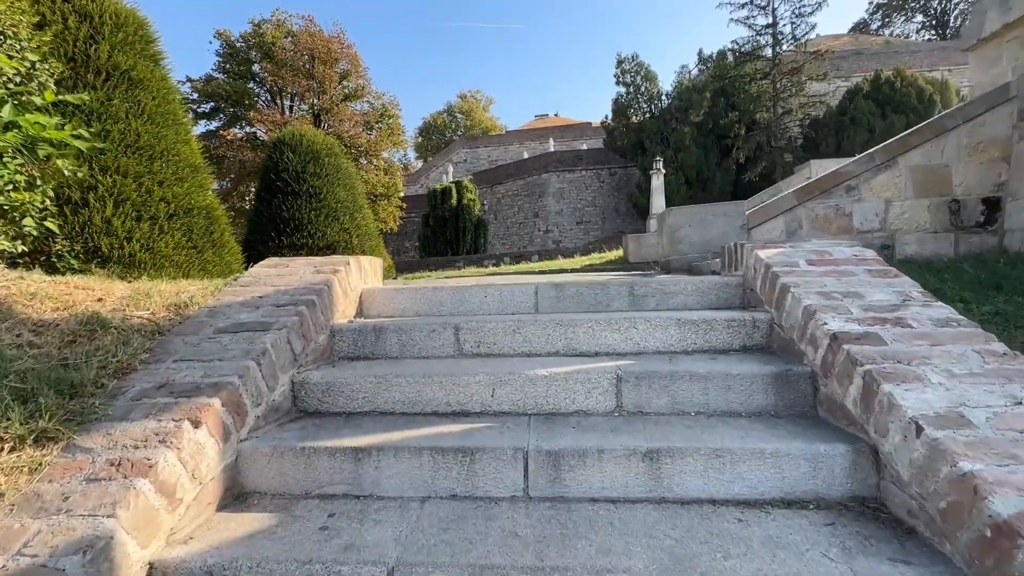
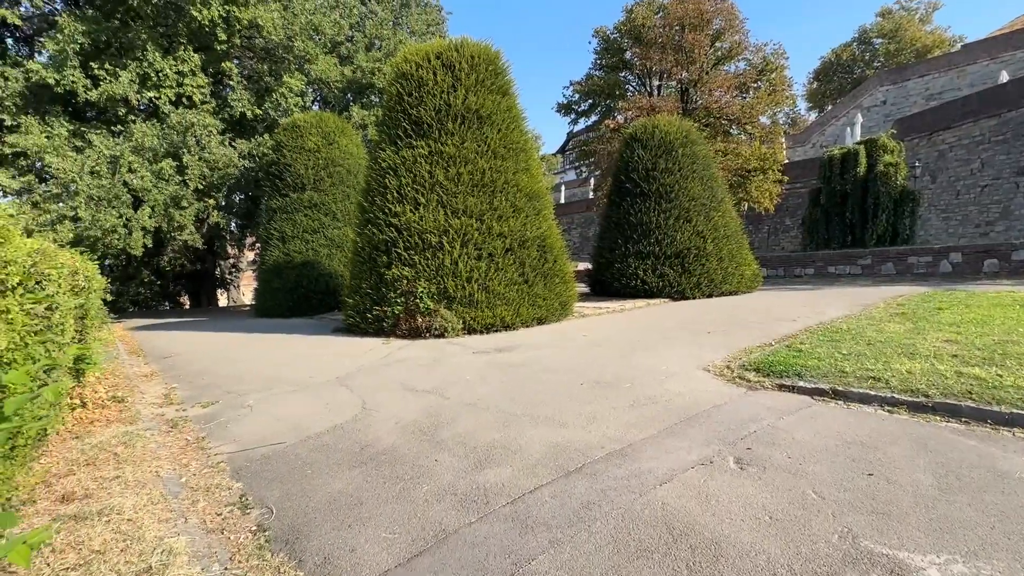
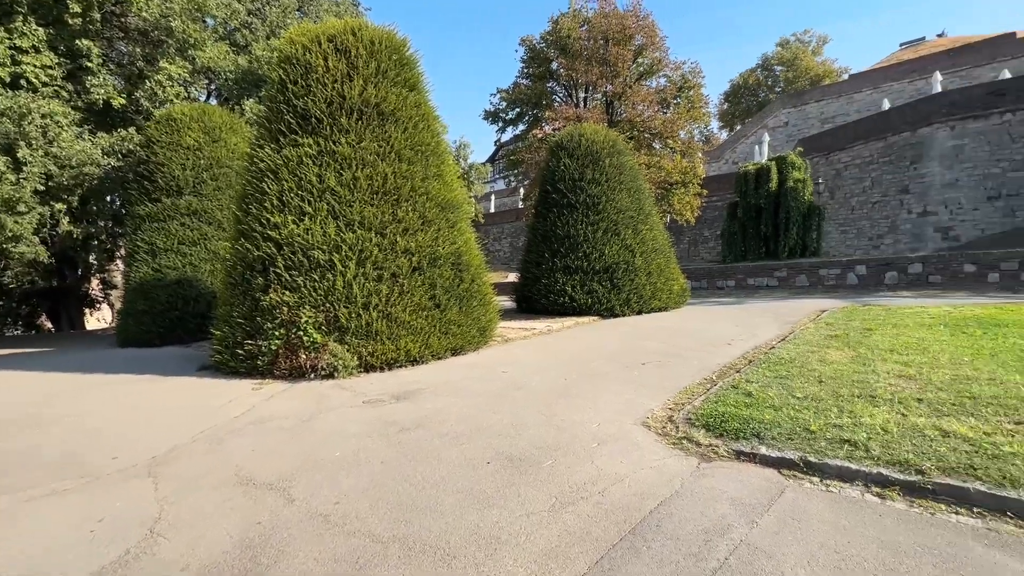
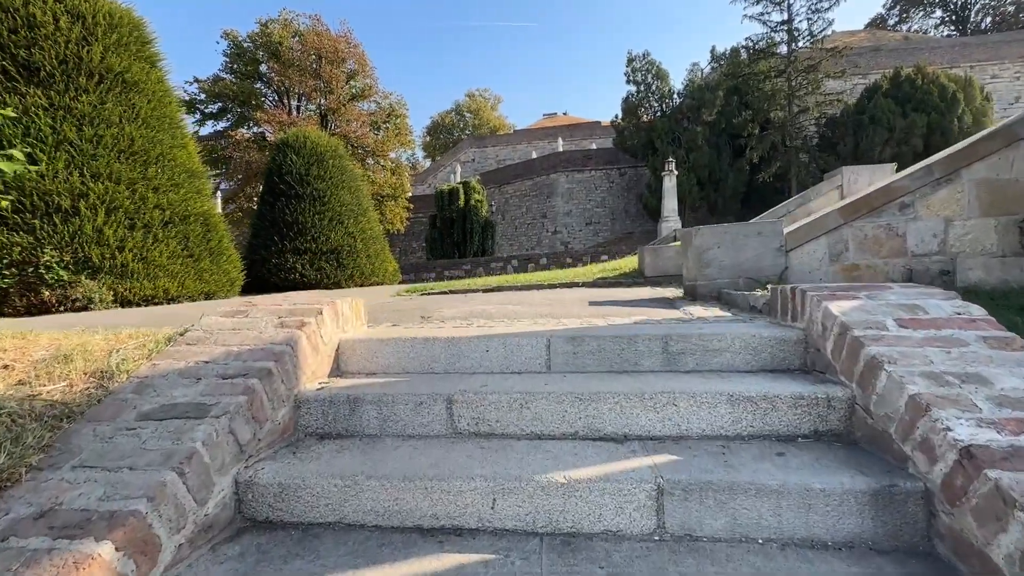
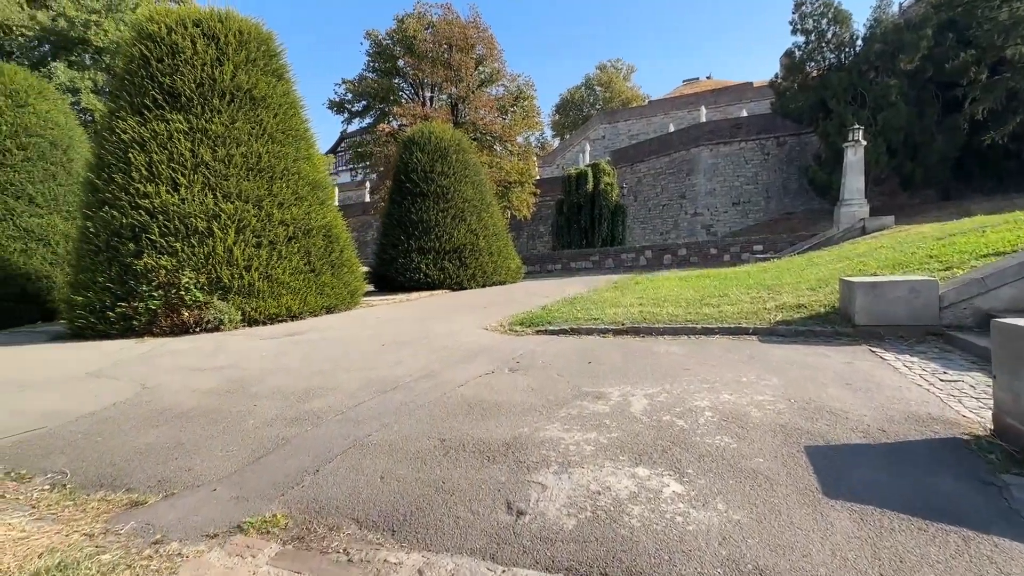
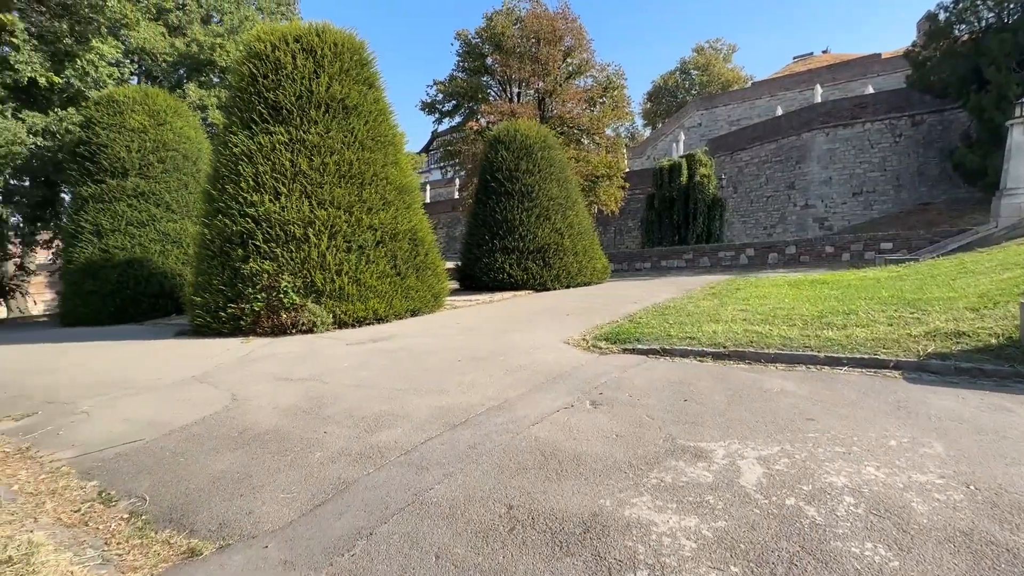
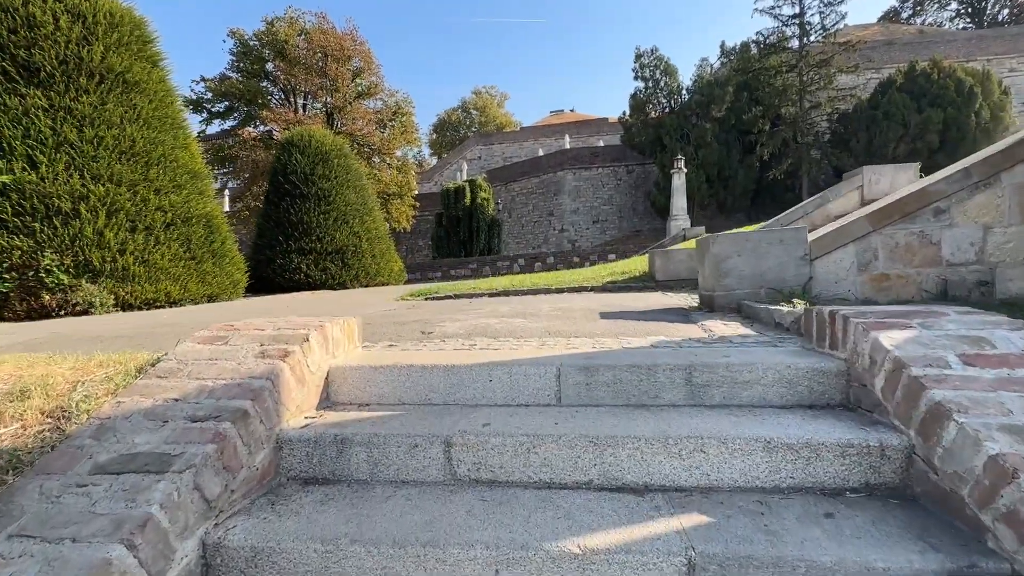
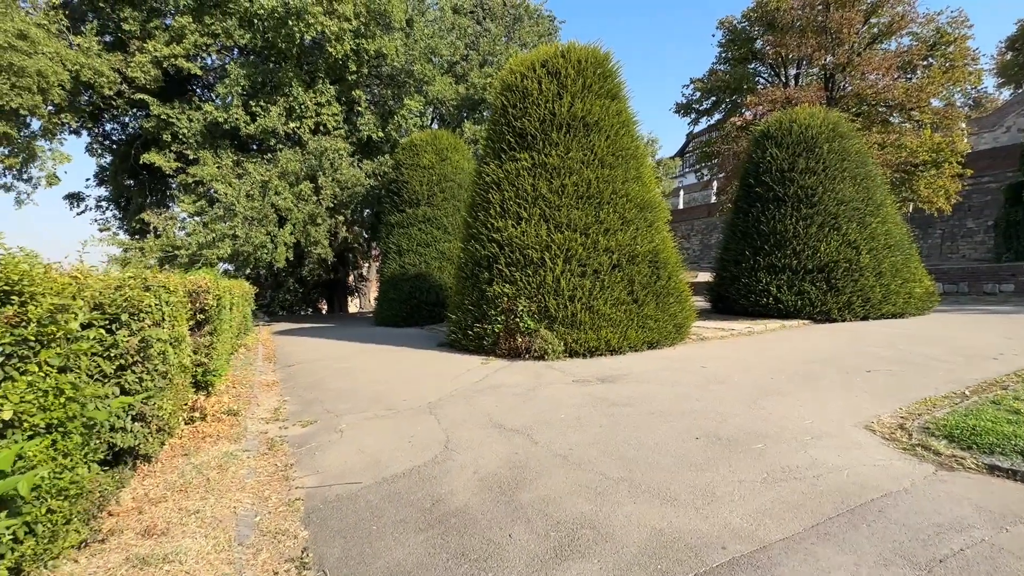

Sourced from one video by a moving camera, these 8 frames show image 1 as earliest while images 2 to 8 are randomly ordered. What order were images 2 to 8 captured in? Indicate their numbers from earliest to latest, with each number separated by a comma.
4, 7, 5, 6, 2, 8, 3
